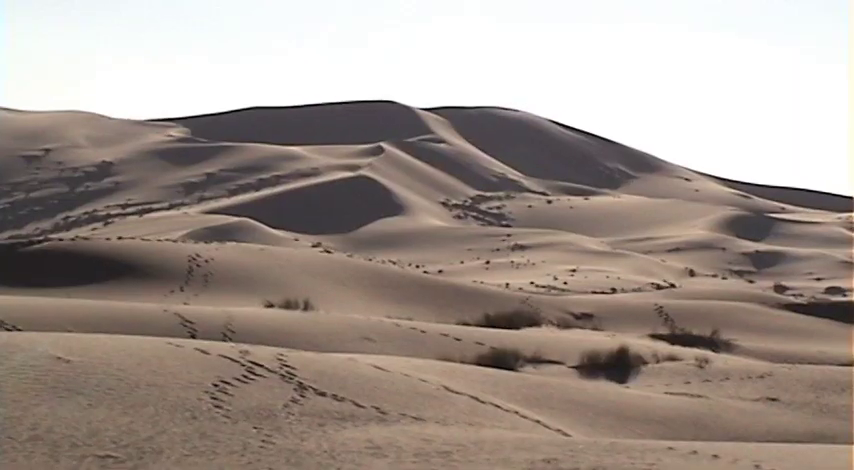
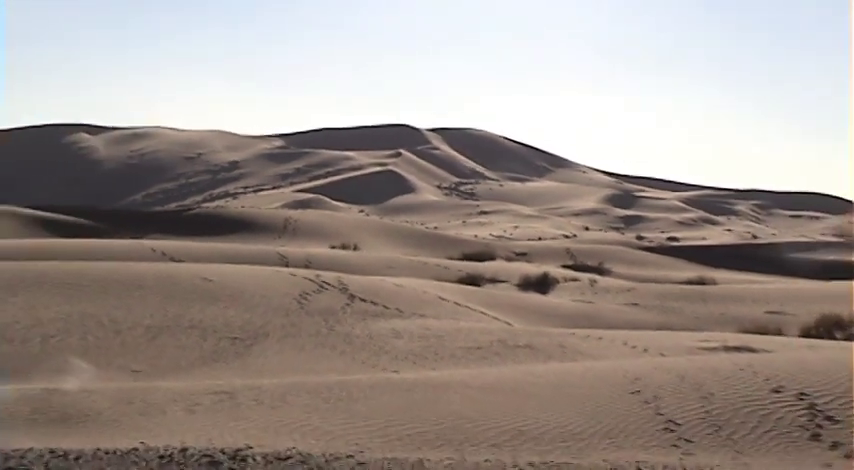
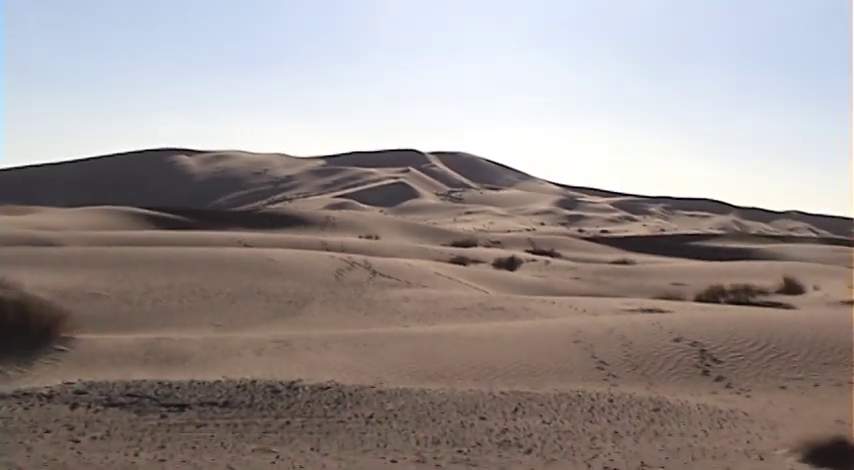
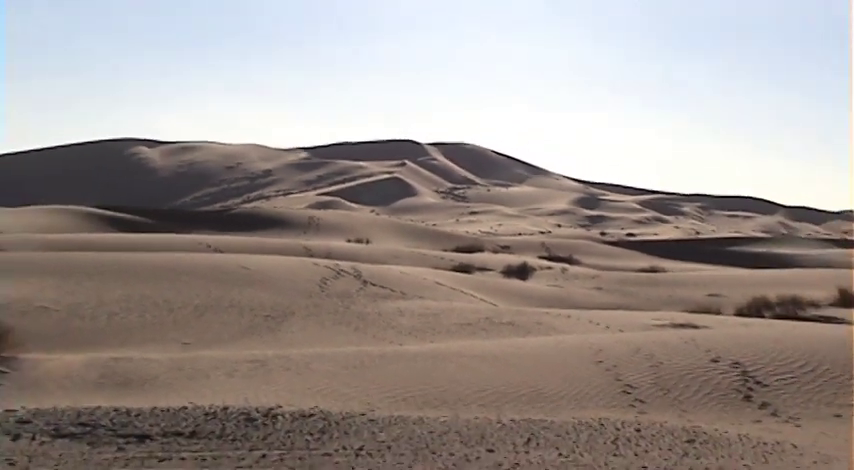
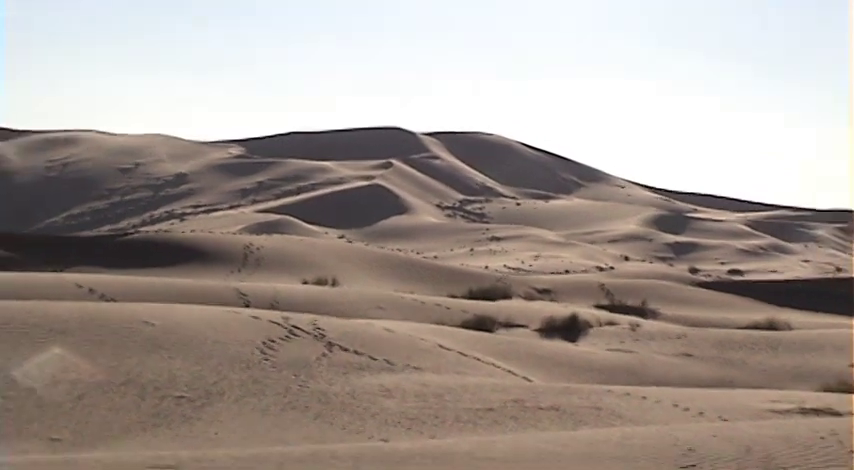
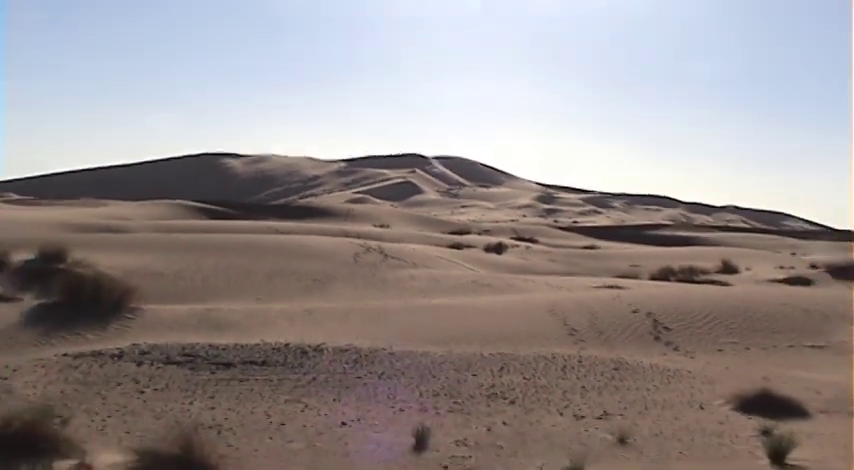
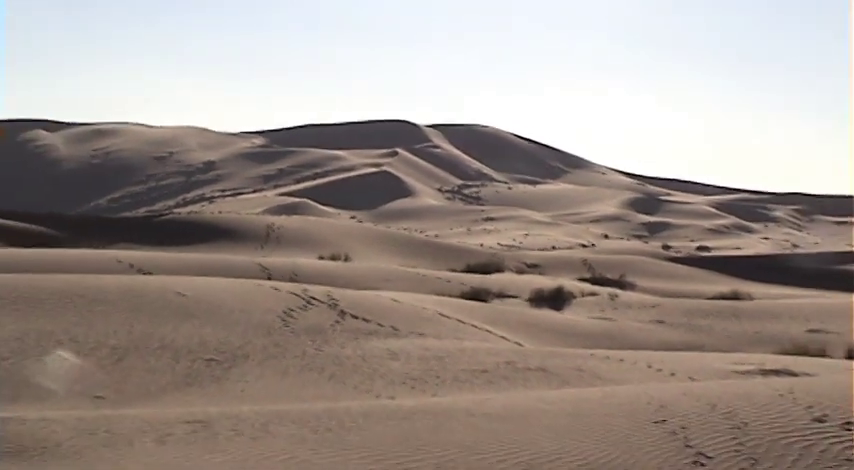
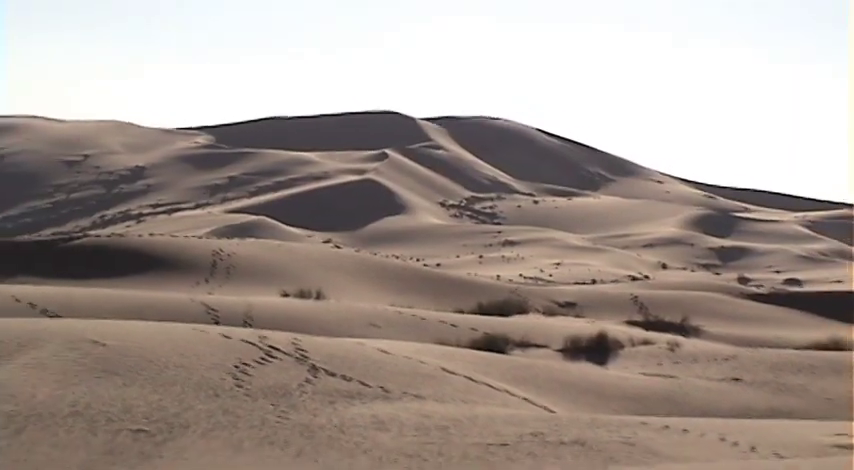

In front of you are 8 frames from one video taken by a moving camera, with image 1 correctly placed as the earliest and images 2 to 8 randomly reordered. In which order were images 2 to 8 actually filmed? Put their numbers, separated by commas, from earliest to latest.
8, 5, 7, 2, 4, 3, 6
